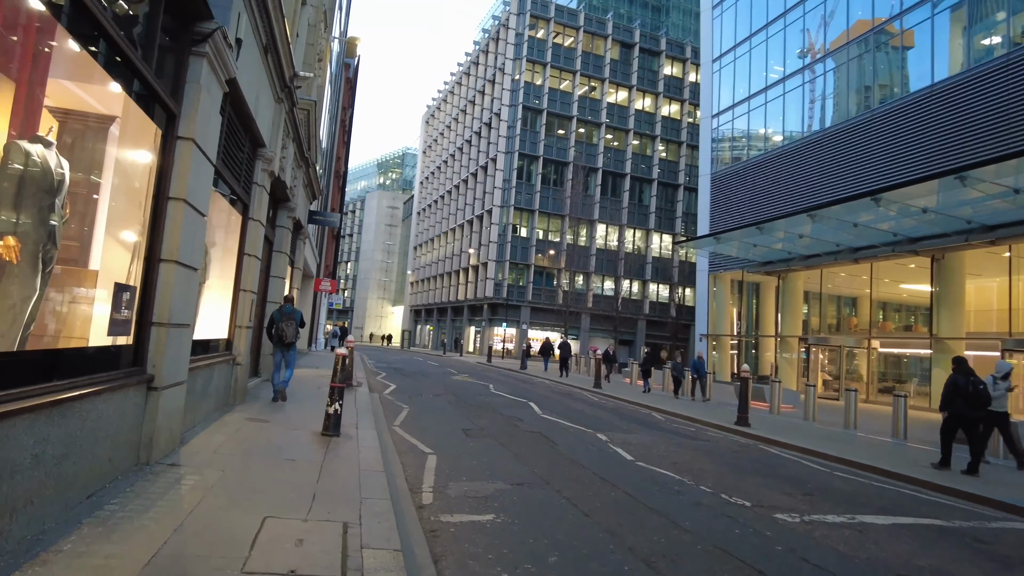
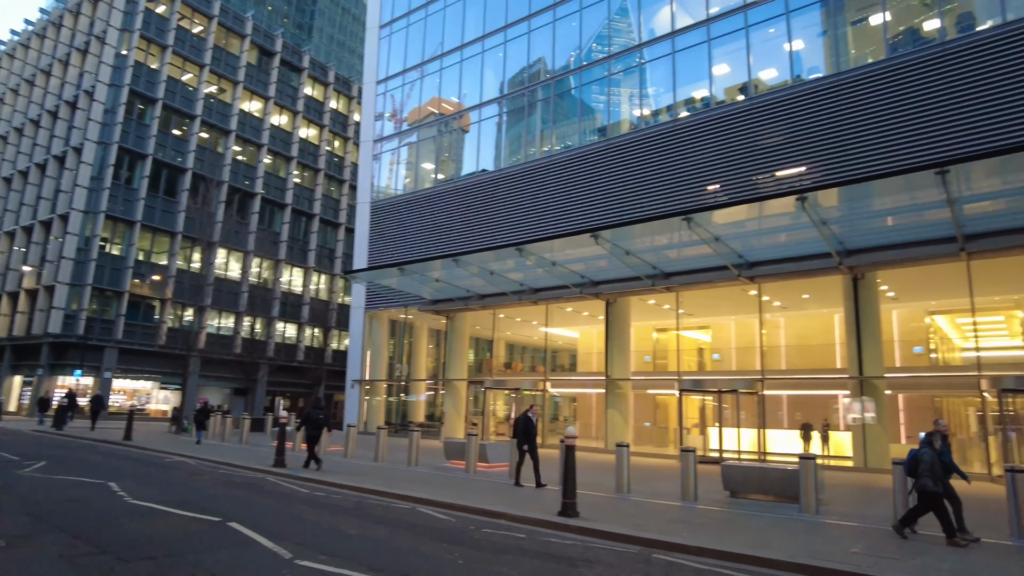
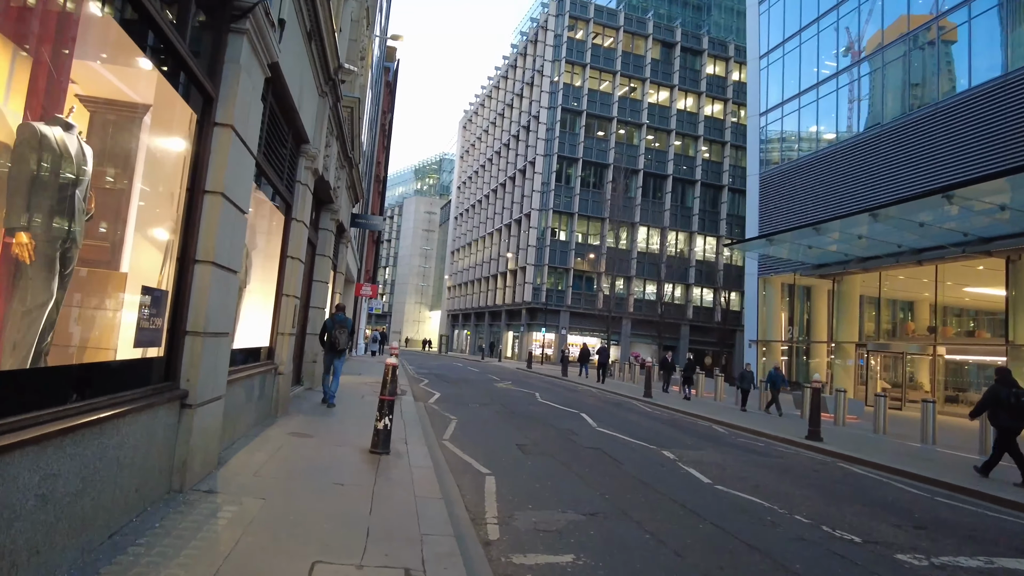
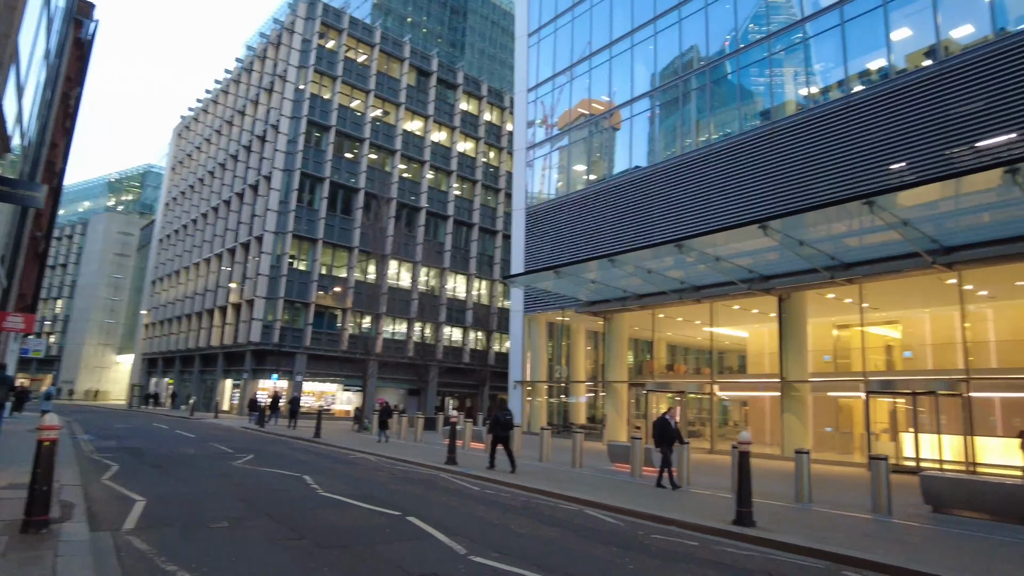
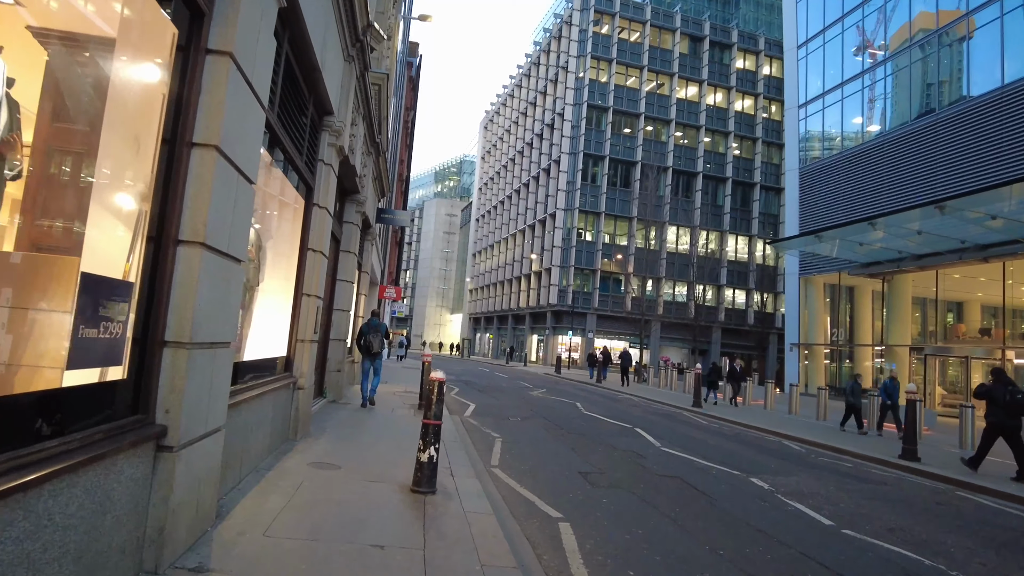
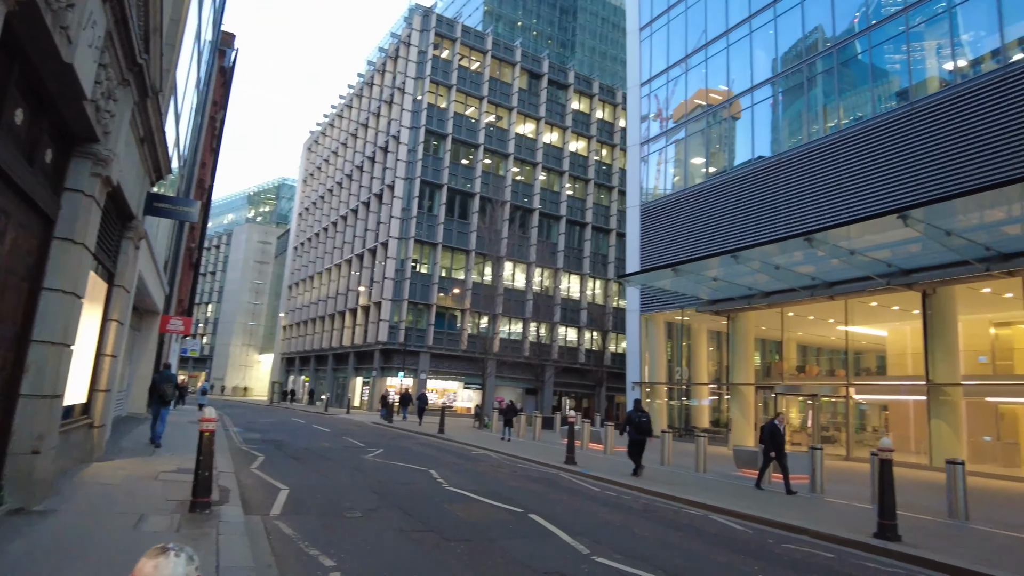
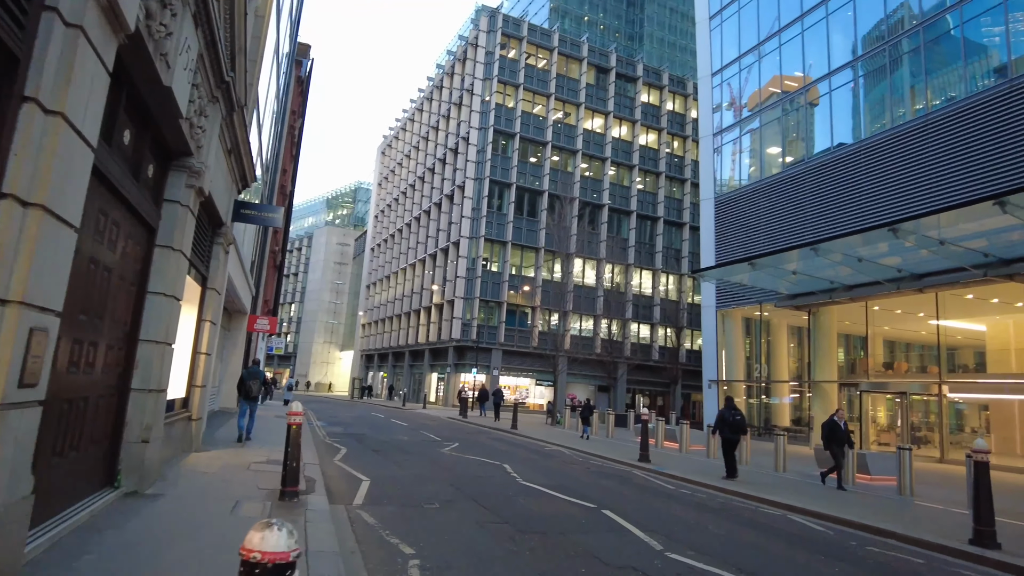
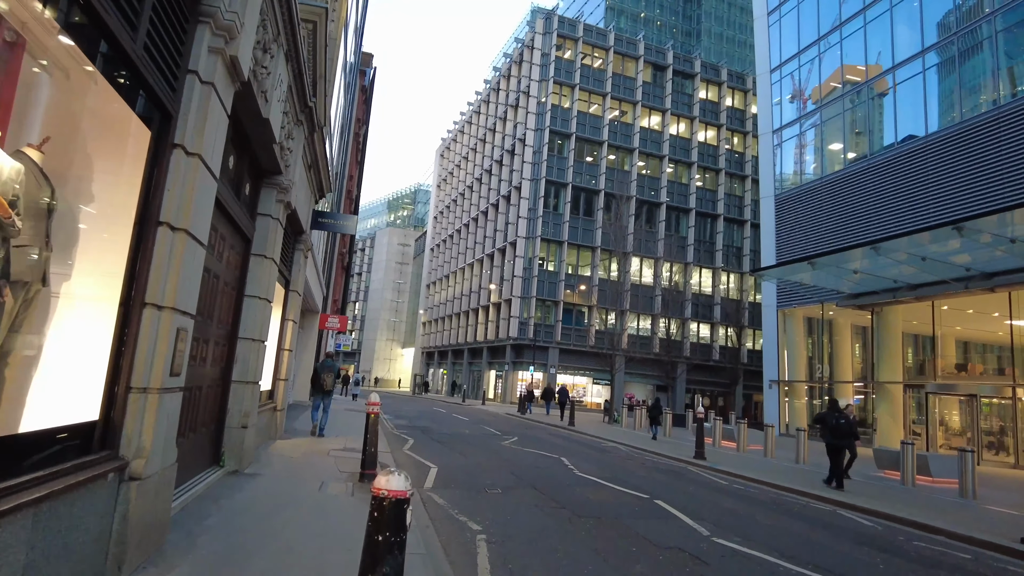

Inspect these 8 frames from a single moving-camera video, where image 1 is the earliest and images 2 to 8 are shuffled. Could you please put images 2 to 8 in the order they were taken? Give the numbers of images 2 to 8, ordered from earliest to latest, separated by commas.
3, 5, 8, 7, 6, 4, 2
